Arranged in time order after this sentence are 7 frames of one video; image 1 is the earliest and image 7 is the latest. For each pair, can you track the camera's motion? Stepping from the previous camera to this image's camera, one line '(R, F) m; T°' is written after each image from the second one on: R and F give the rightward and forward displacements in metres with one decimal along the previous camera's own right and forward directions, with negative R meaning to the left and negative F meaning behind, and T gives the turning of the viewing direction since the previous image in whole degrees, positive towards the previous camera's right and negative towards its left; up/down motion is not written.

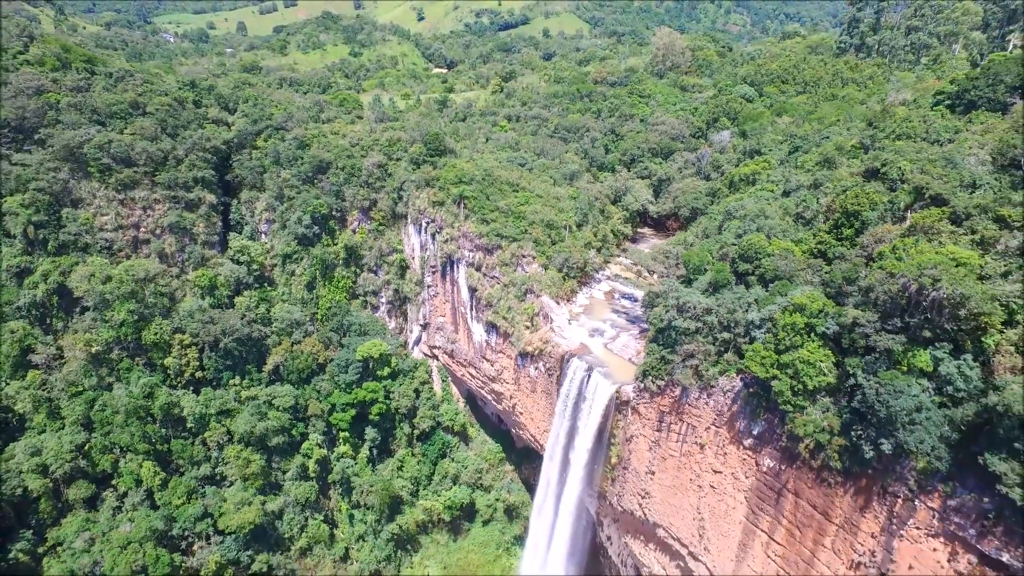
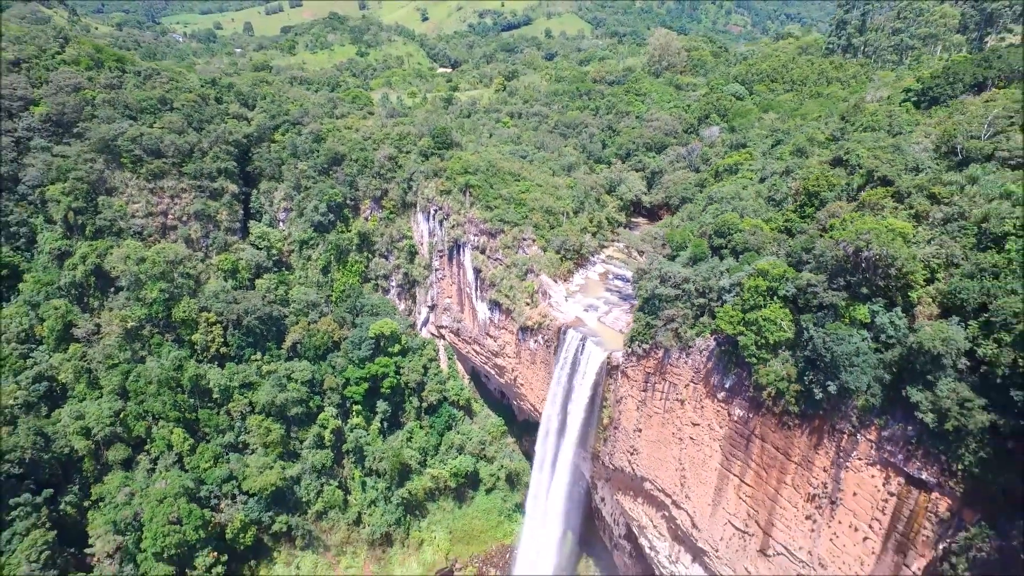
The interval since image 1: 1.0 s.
(0.0, -2.2) m; 0°
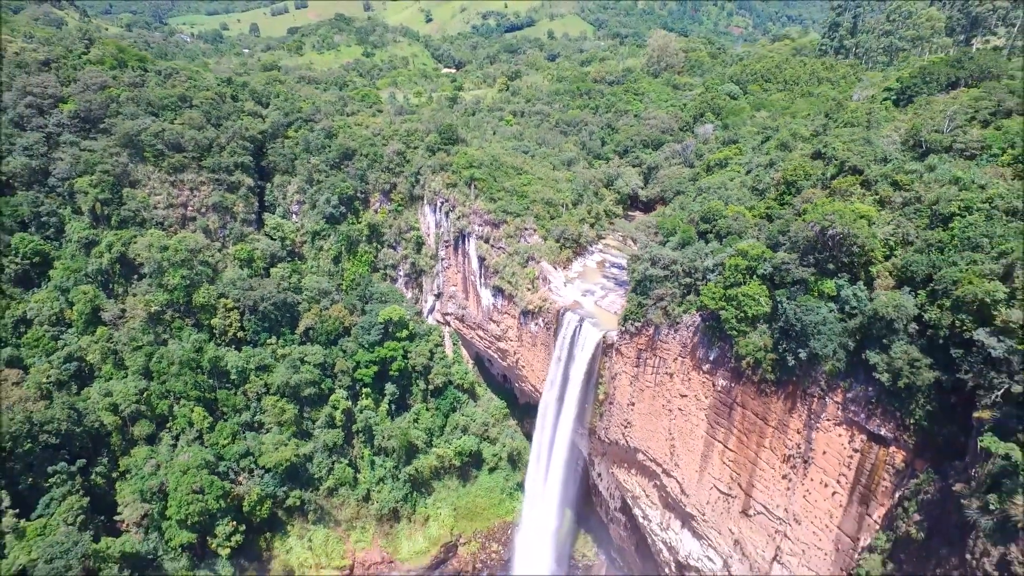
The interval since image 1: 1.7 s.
(0.0, -1.6) m; 0°
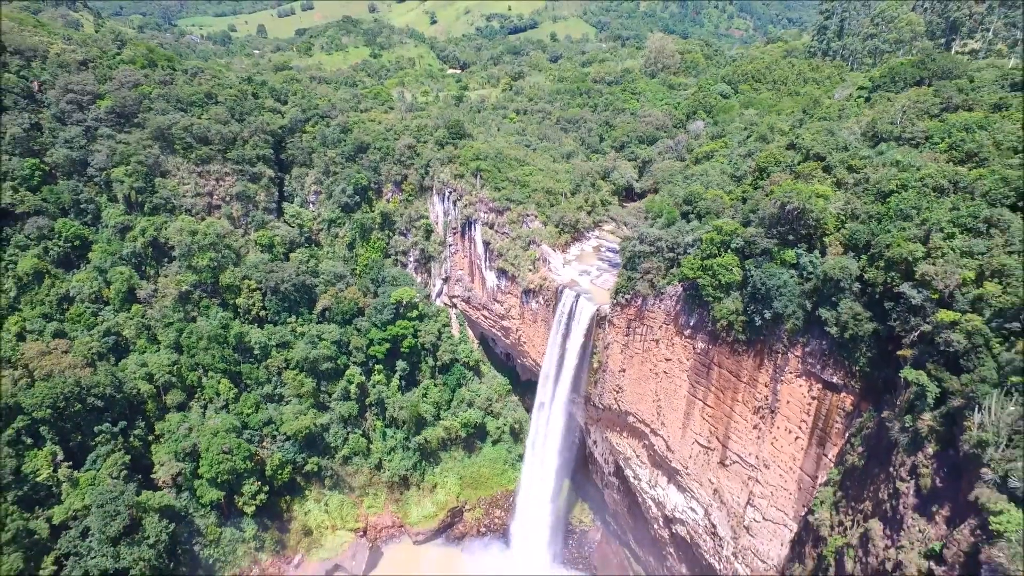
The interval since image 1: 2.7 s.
(0.0, -2.5) m; 0°
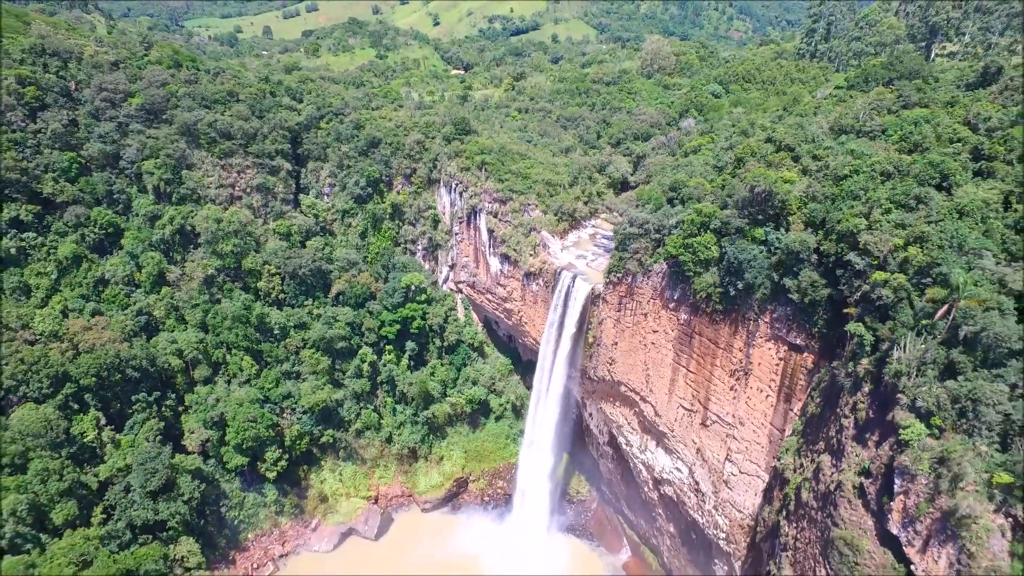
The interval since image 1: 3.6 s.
(-0.1, -2.5) m; 0°
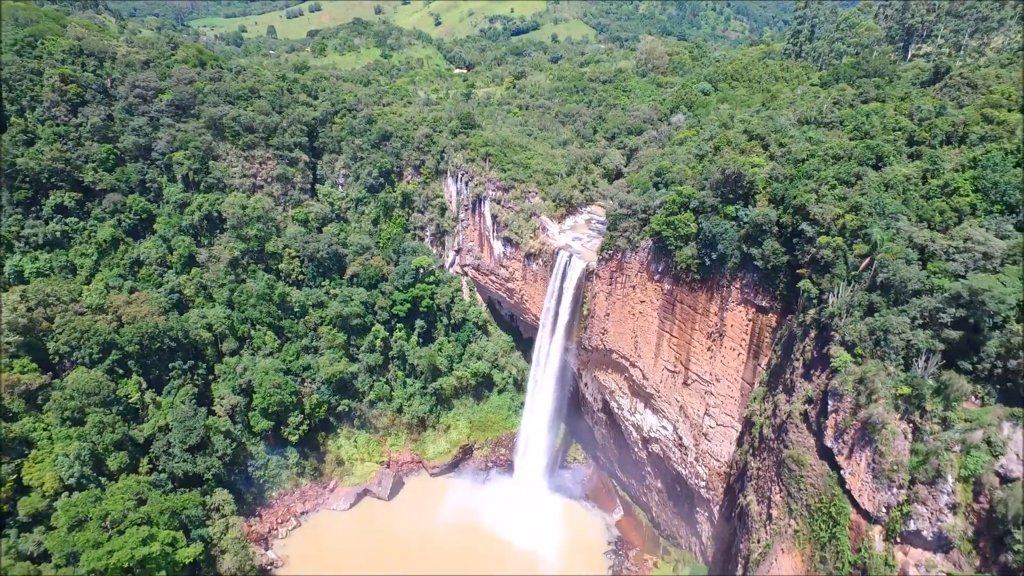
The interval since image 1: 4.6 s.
(-0.2, -3.1) m; 0°
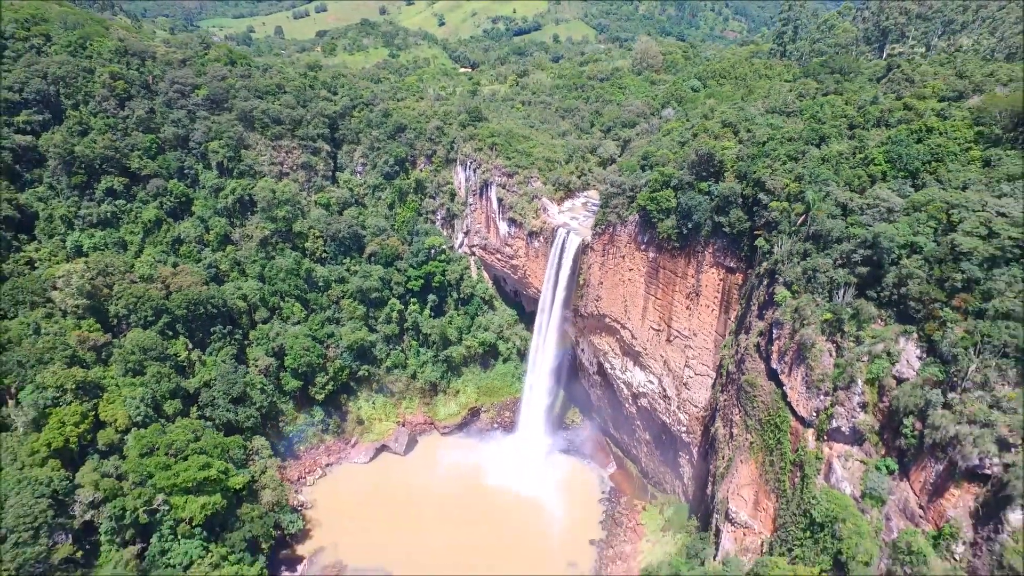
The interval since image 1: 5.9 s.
(-0.2, -4.1) m; 0°
